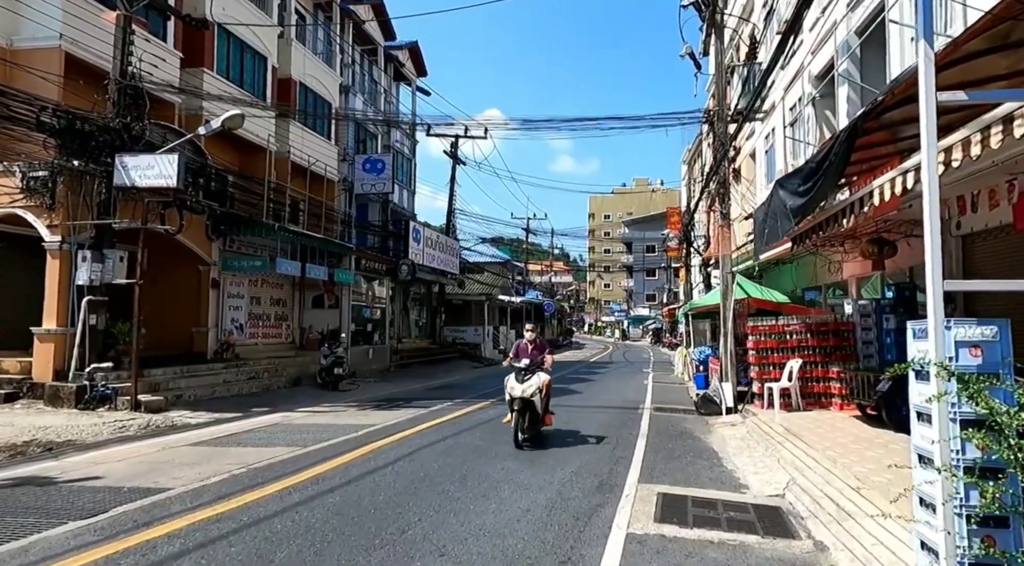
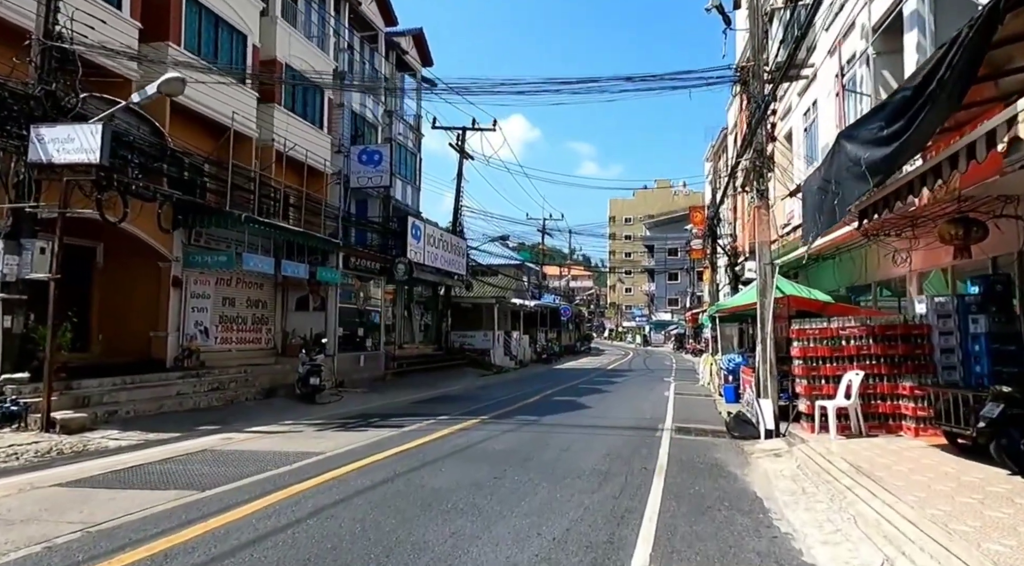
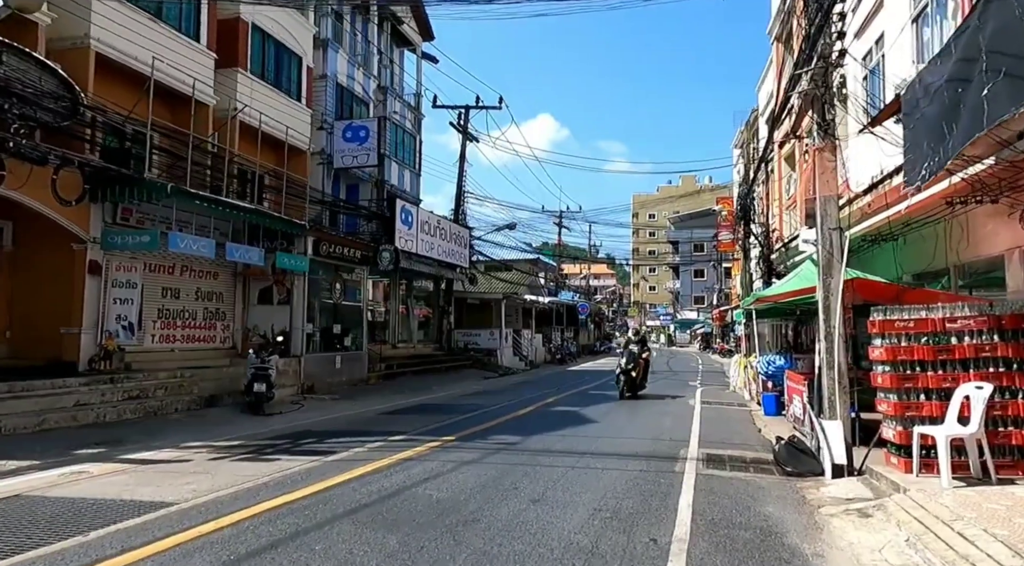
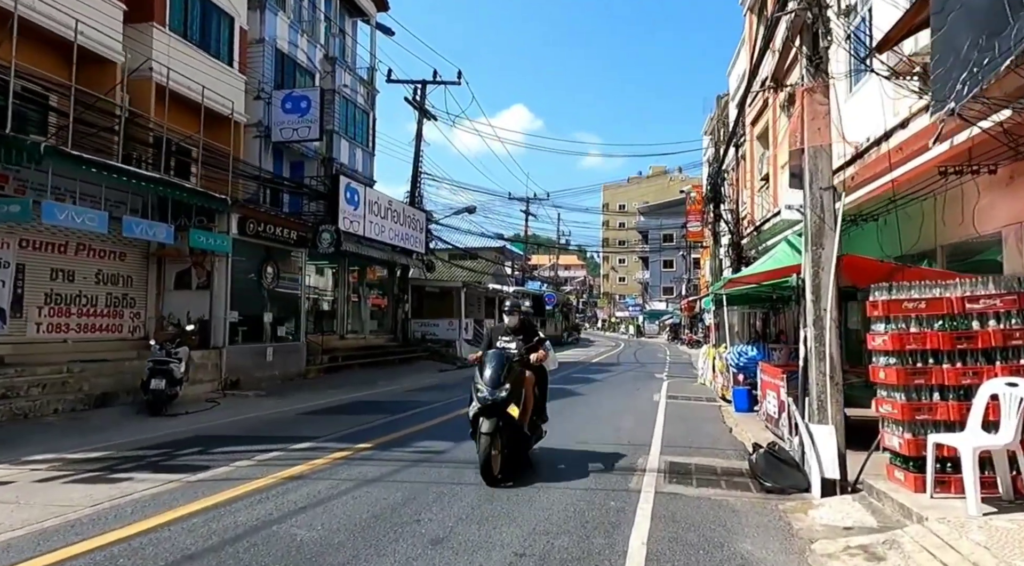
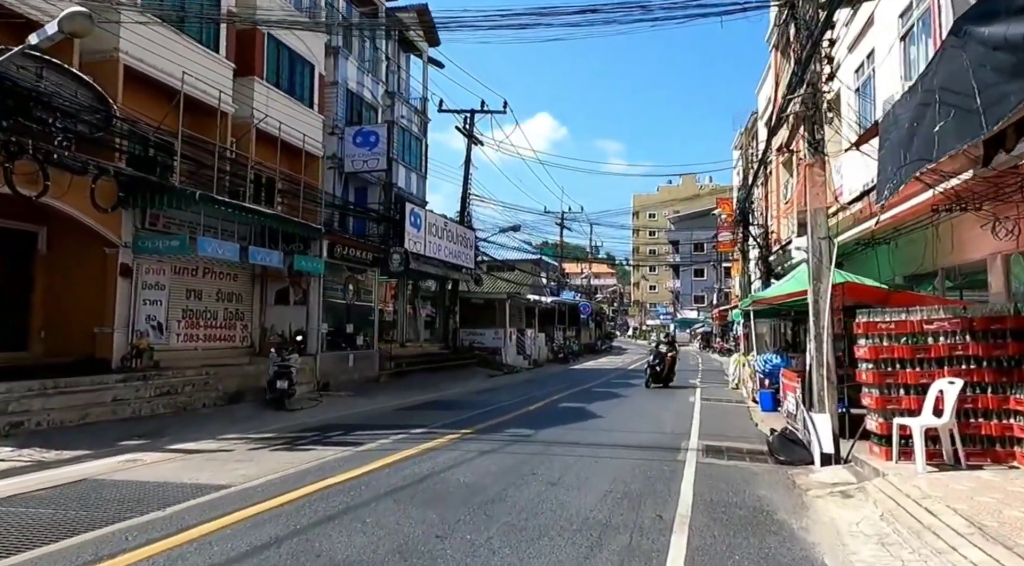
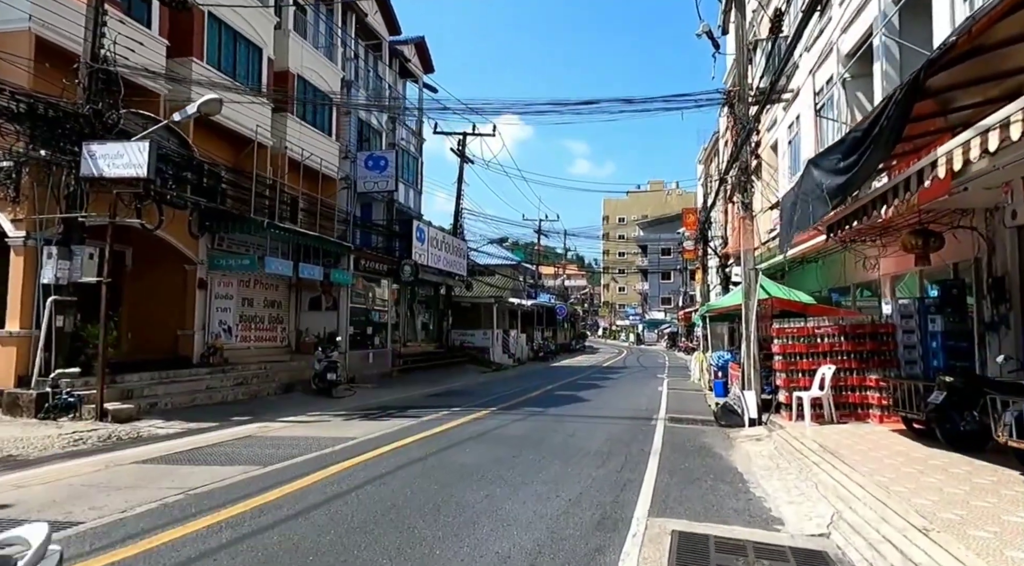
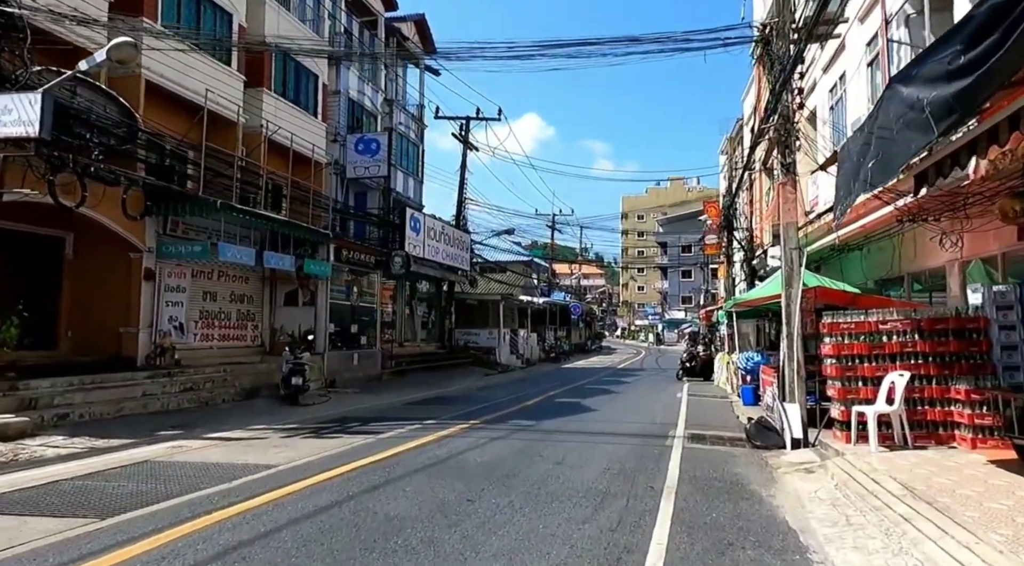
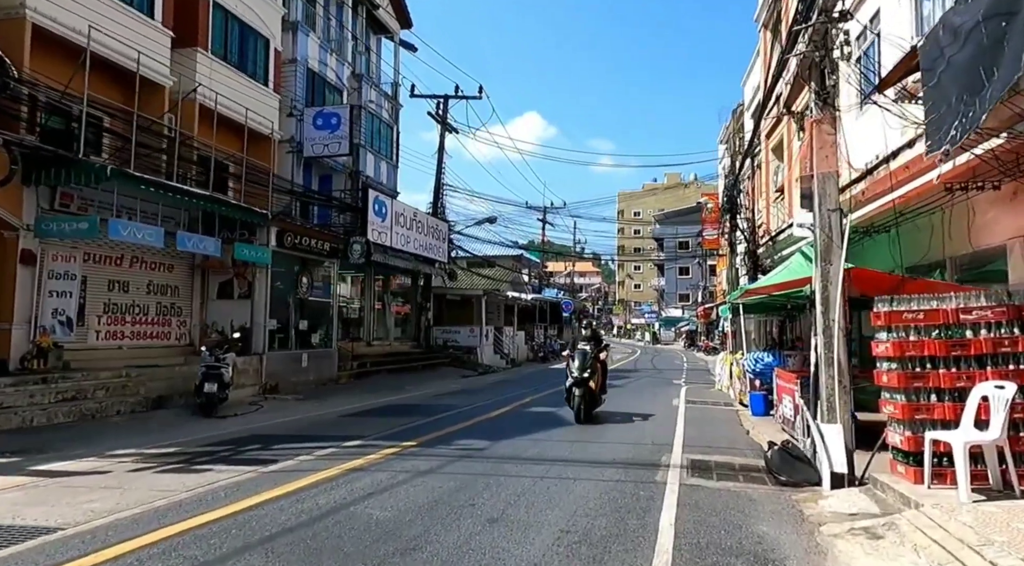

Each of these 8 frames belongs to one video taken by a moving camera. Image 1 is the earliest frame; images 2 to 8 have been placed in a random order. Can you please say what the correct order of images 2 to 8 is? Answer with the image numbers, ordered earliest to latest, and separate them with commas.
6, 2, 7, 5, 3, 8, 4
